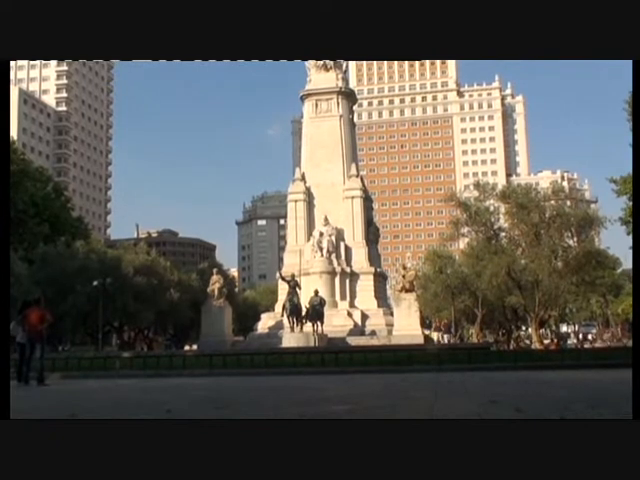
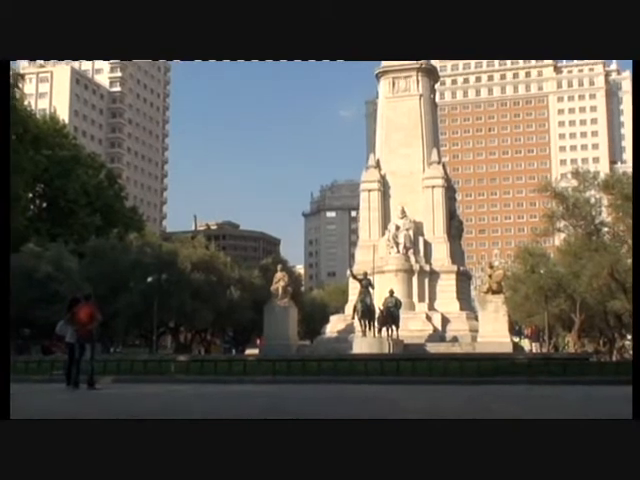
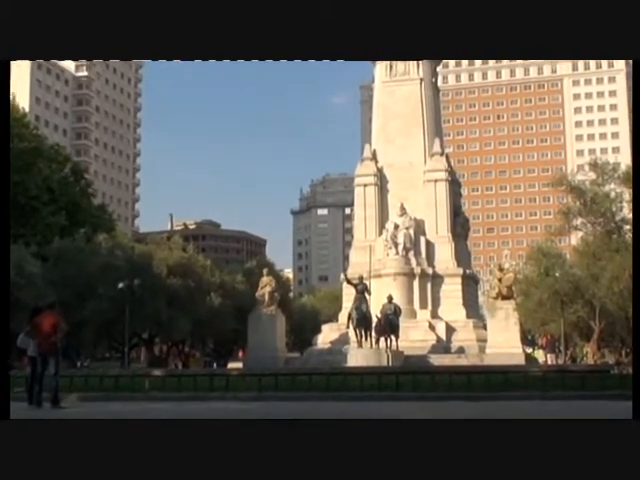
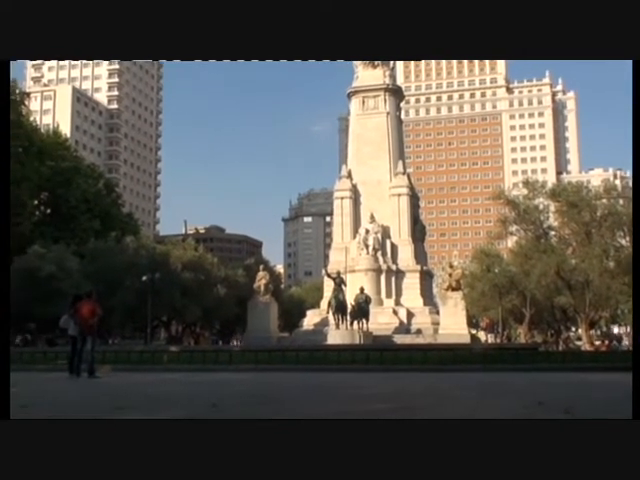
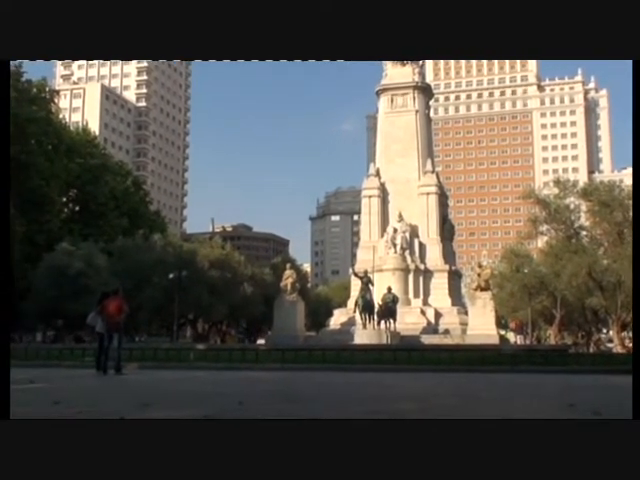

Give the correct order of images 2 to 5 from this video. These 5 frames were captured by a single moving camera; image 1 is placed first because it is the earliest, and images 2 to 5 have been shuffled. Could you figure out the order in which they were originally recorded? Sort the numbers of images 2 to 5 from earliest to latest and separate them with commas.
4, 5, 2, 3
